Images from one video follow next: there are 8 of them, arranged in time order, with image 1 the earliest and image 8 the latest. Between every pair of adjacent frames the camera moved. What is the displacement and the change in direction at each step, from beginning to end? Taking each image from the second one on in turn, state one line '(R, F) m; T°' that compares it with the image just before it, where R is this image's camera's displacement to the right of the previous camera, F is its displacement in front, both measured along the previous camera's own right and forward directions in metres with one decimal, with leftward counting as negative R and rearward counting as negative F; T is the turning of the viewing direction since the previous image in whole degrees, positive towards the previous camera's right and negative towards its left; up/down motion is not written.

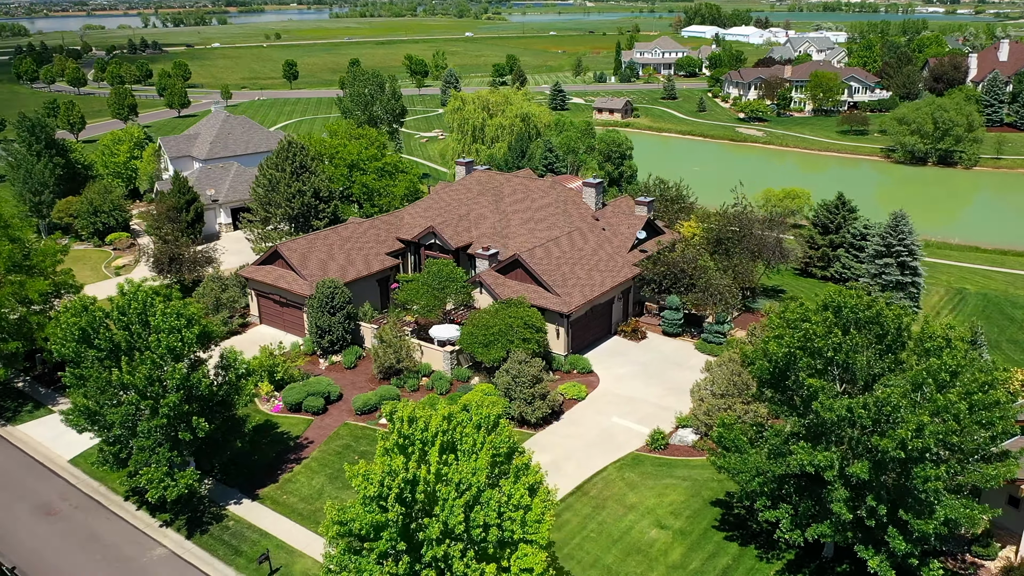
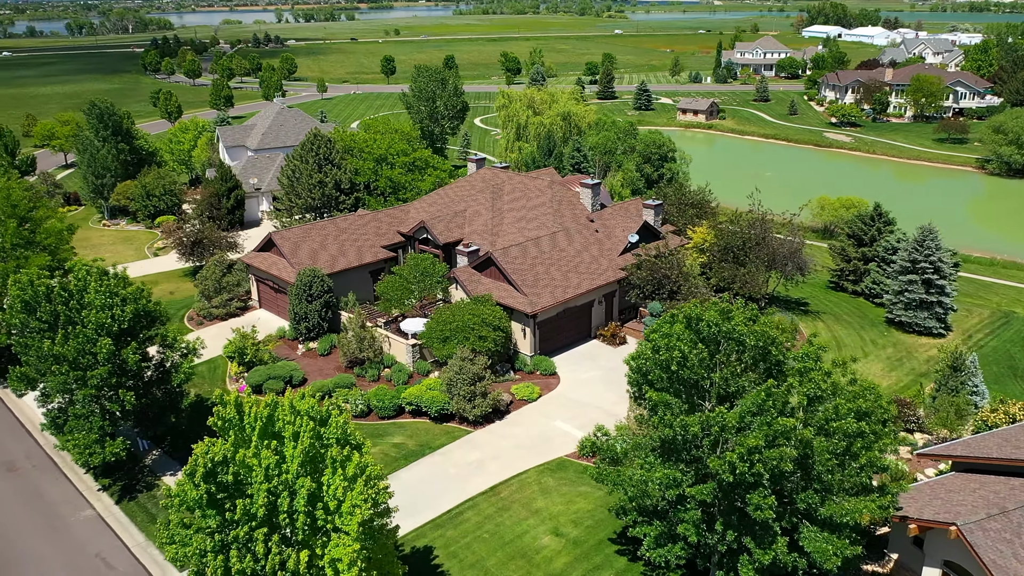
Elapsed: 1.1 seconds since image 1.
(+5.8, +0.4) m; -8°
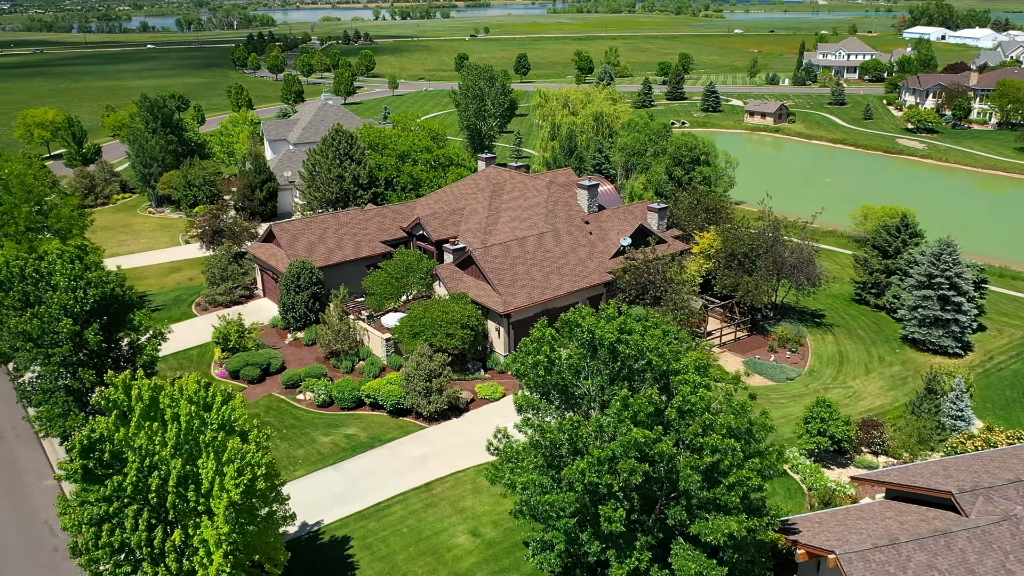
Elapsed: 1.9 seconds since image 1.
(+4.5, +0.2) m; -6°
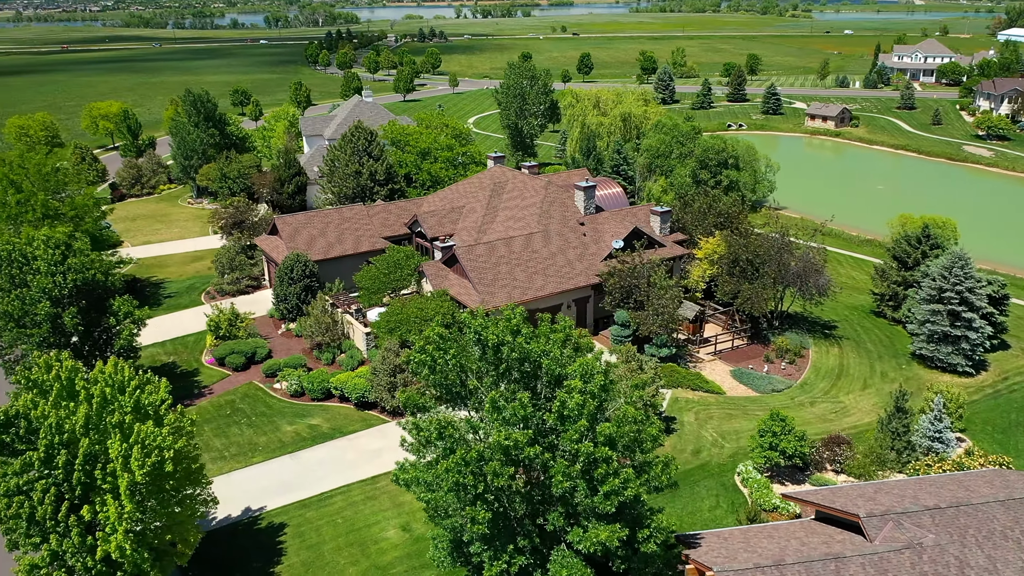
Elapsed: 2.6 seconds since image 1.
(+3.9, +0.1) m; -5°
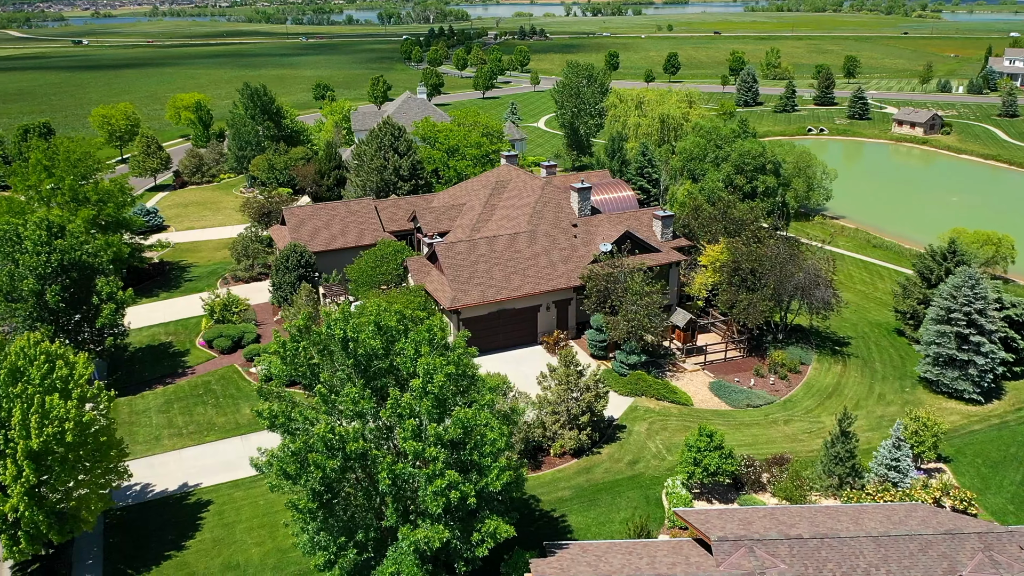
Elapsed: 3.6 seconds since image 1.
(+5.3, +0.3) m; -7°
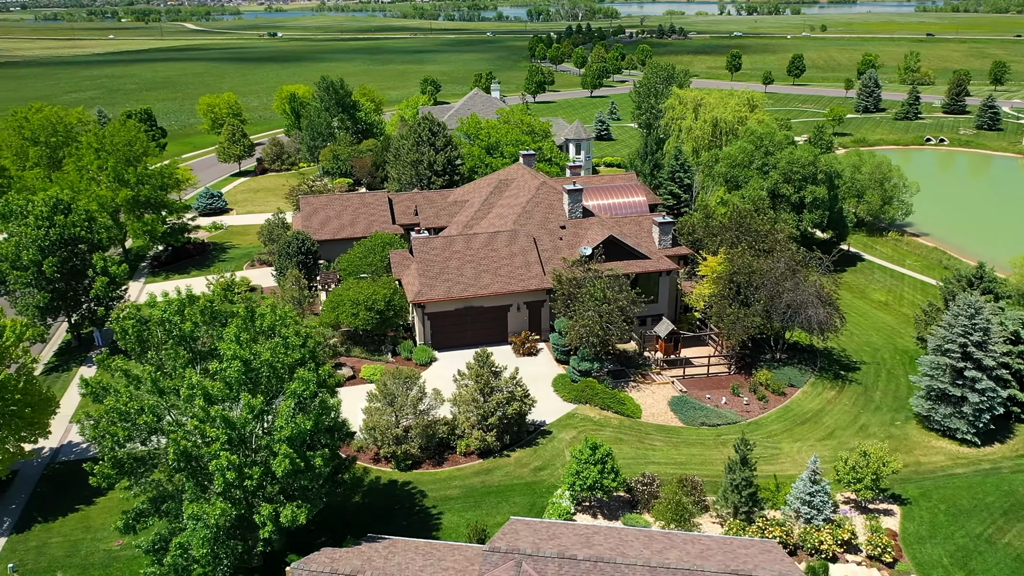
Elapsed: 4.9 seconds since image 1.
(+7.2, +0.6) m; -10°
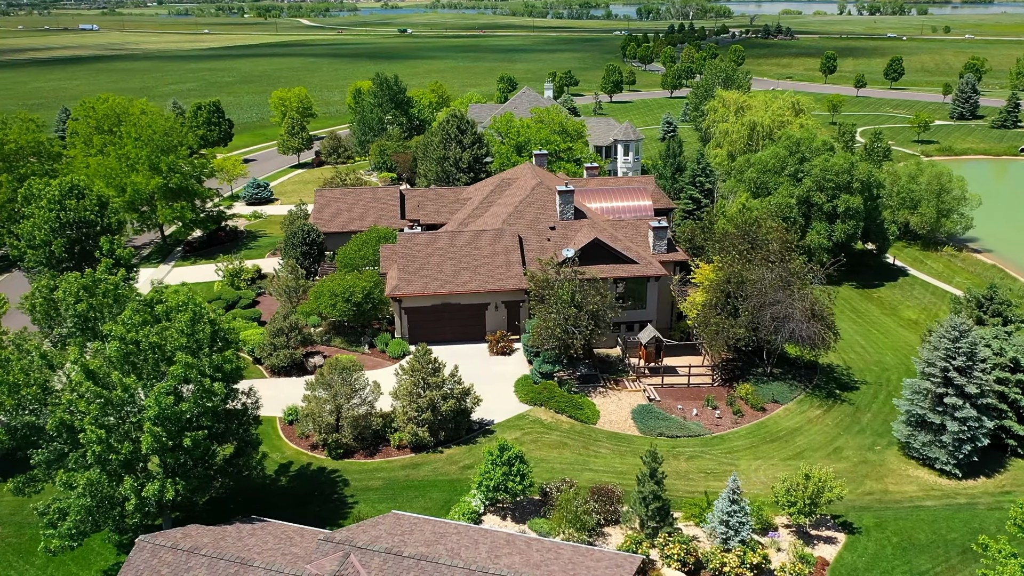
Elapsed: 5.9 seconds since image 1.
(+5.3, +0.3) m; -7°
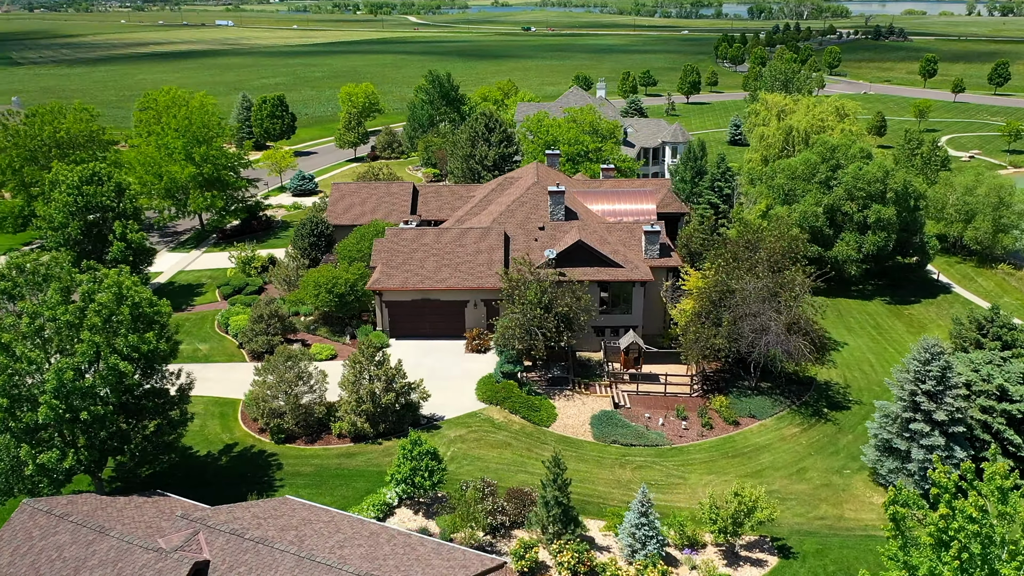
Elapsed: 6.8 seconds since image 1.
(+5.2, +0.3) m; -7°
